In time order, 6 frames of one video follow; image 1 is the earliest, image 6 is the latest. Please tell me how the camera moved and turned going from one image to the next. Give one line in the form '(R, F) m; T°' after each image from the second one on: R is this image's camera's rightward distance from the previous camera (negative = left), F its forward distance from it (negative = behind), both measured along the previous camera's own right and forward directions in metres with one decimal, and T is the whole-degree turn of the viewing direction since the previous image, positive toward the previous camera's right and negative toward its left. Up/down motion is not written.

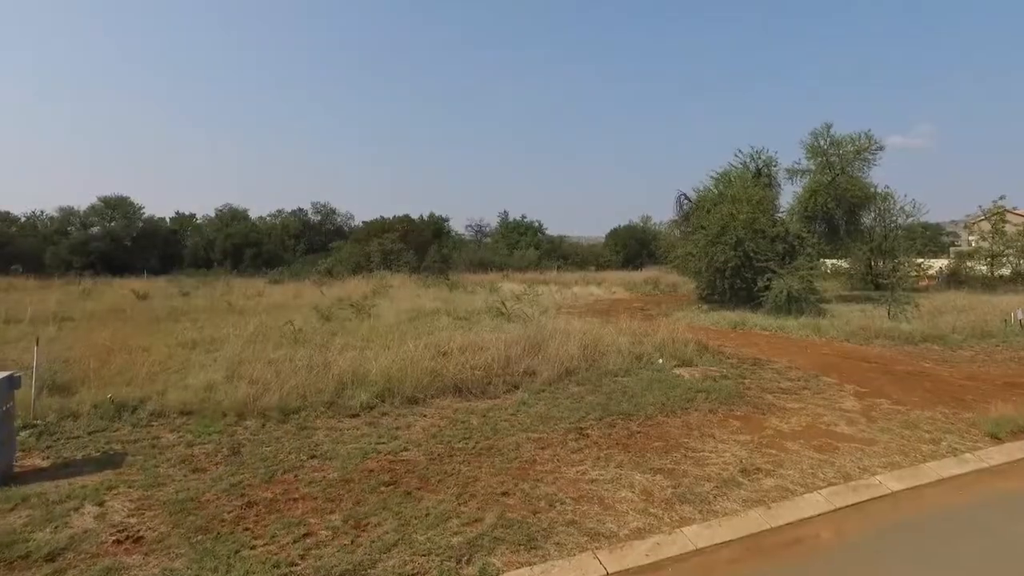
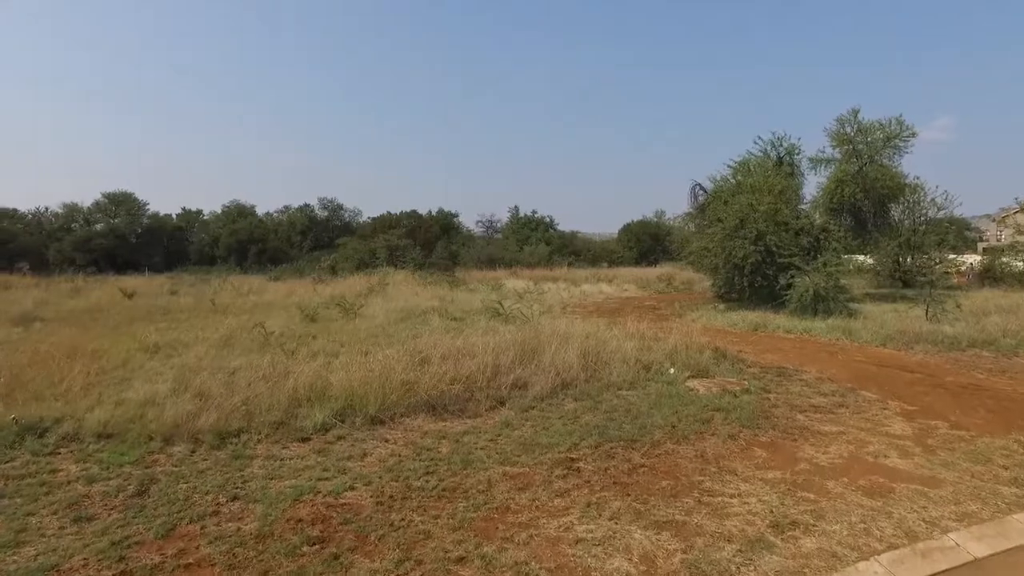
(+0.3, +1.1) m; -1°
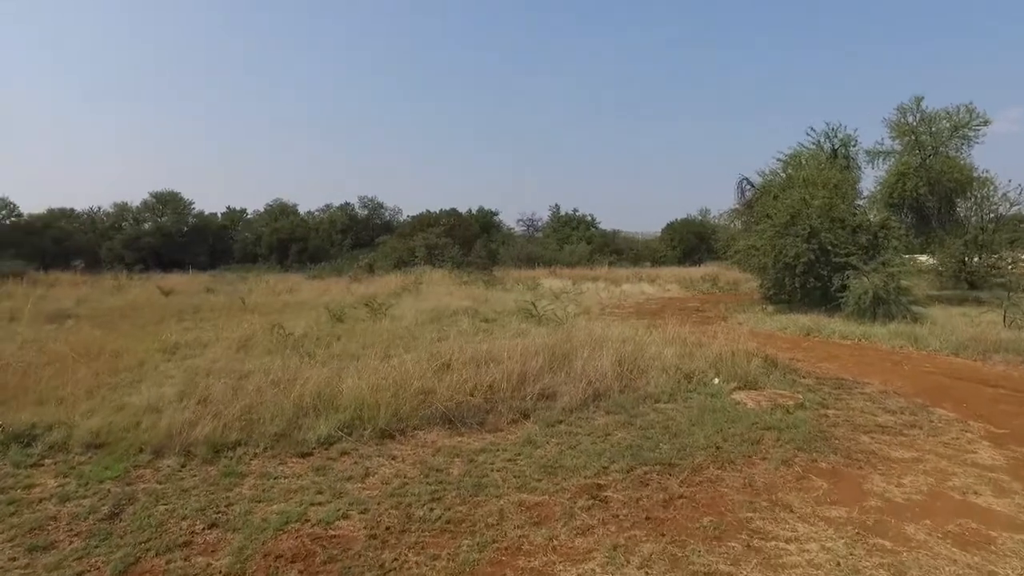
(+0.1, +0.6) m; -4°
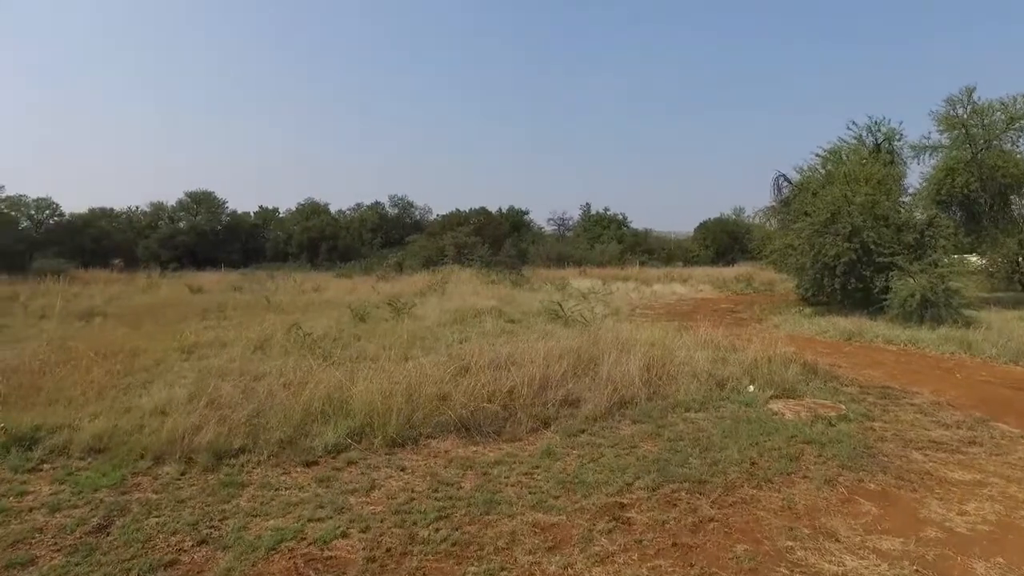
(+0.1, +0.3) m; -3°
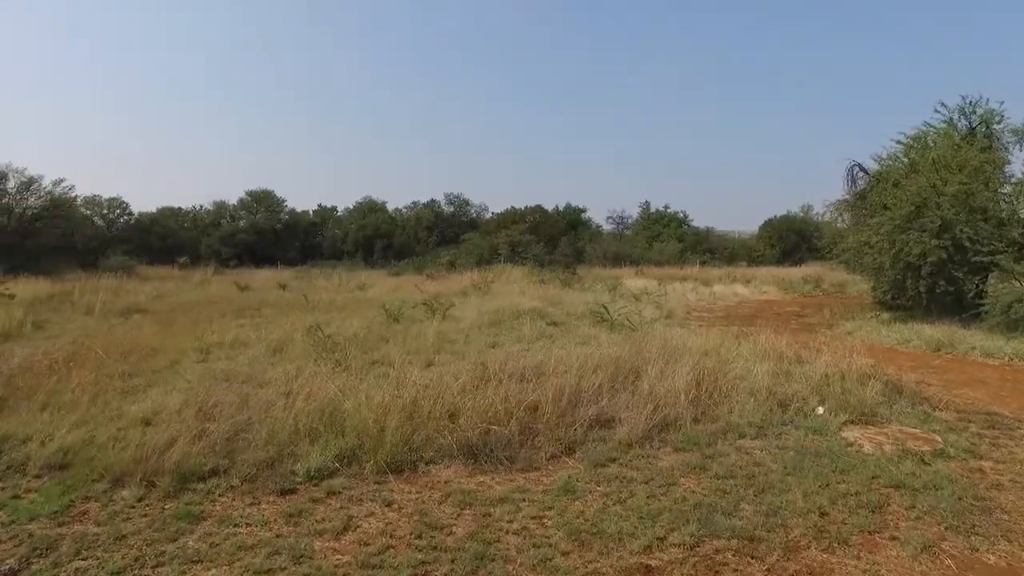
(+0.3, +0.9) m; -5°
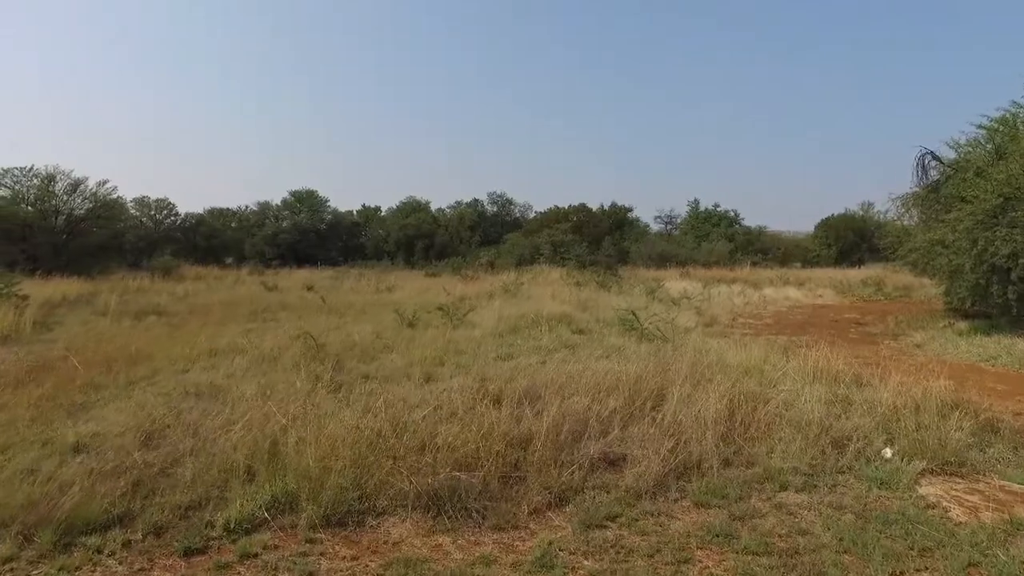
(+0.4, +1.0) m; -4°
